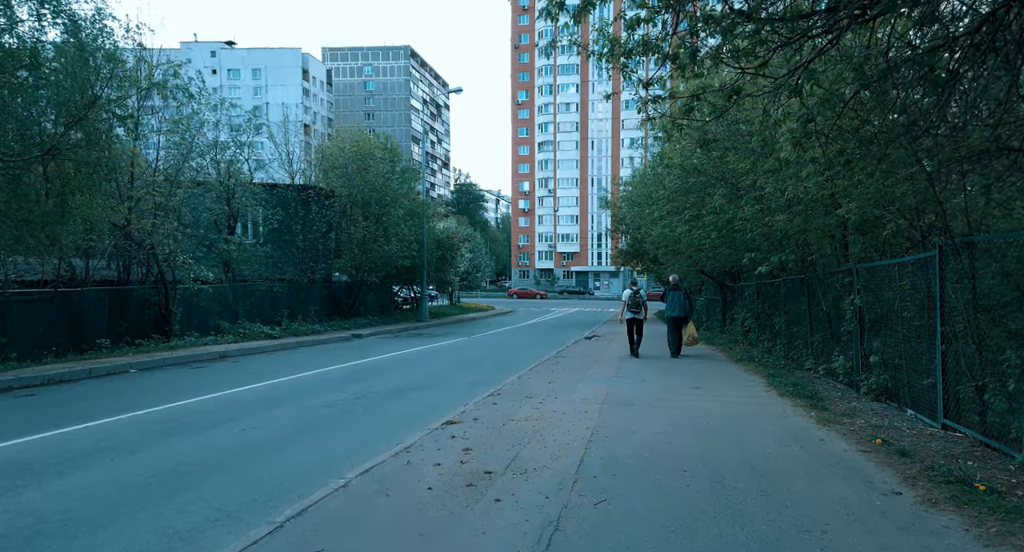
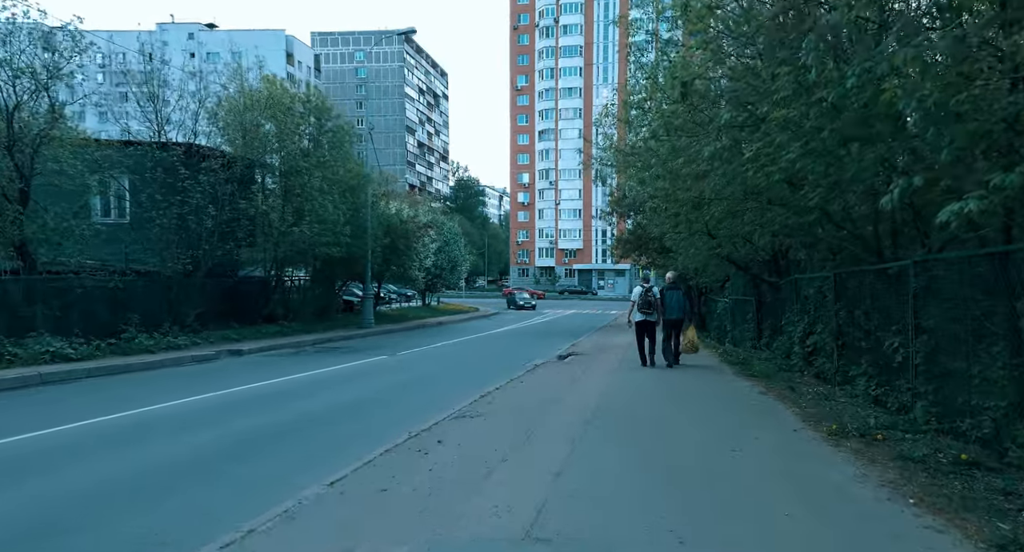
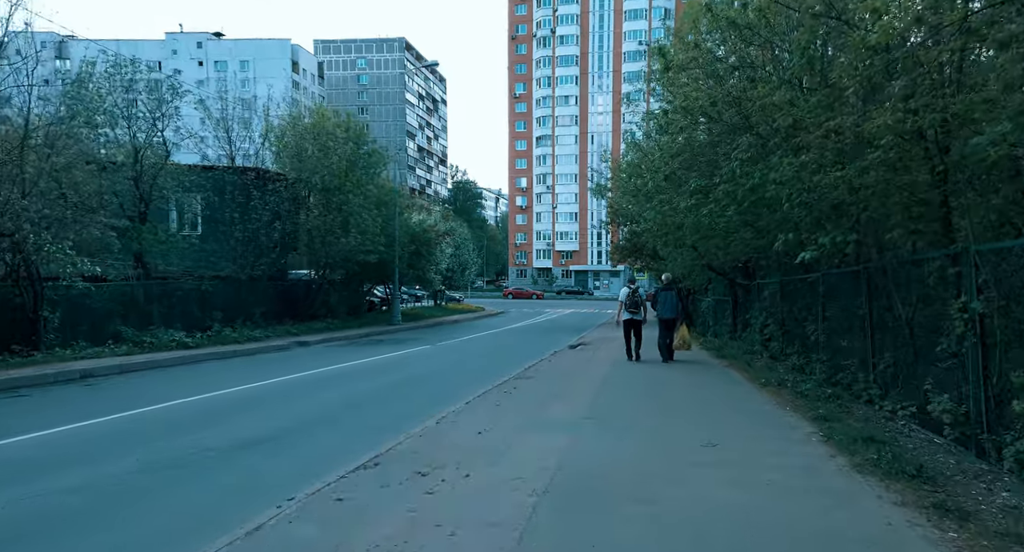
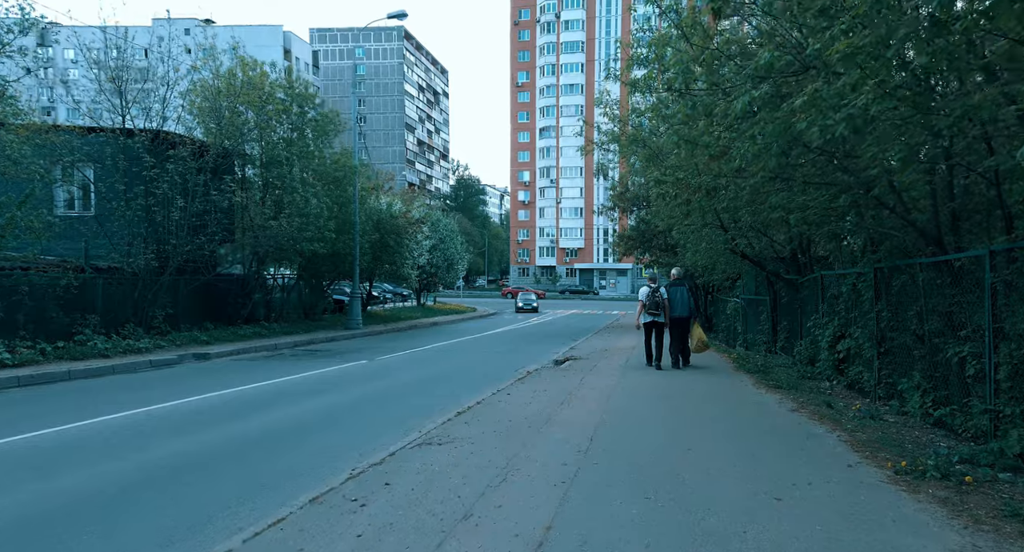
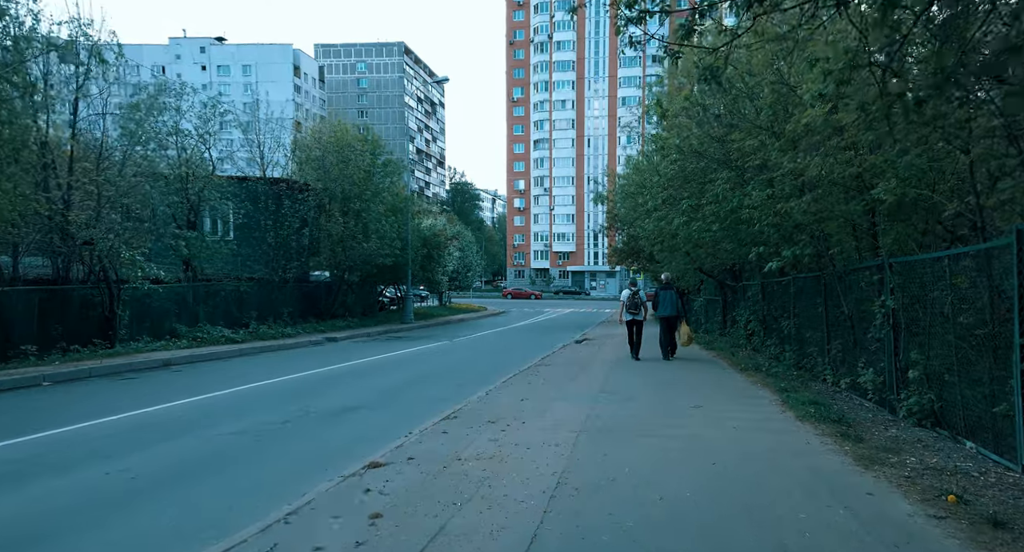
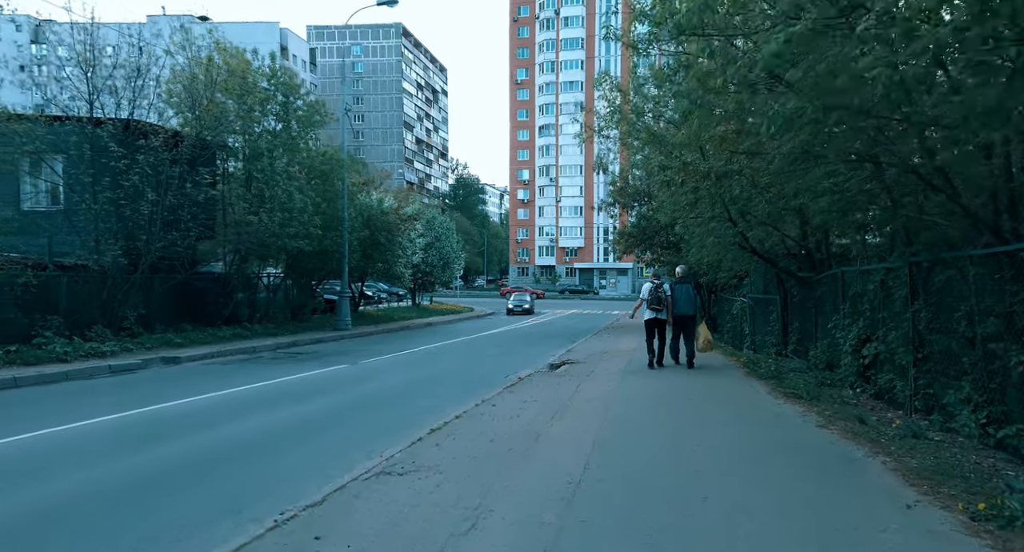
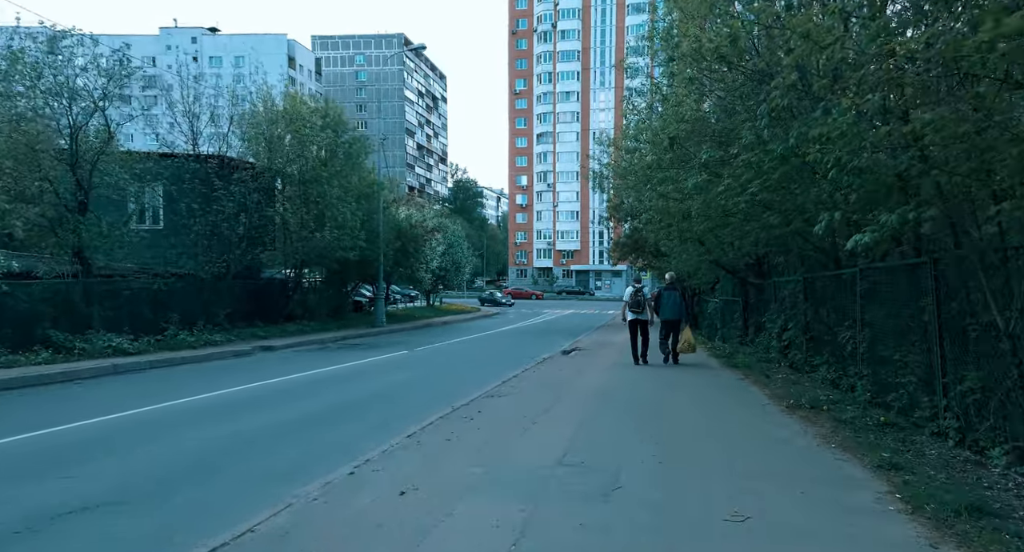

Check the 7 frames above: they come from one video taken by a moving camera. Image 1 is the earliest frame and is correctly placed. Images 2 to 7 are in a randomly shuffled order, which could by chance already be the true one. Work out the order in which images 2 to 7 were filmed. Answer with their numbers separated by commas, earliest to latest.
5, 3, 7, 2, 4, 6
